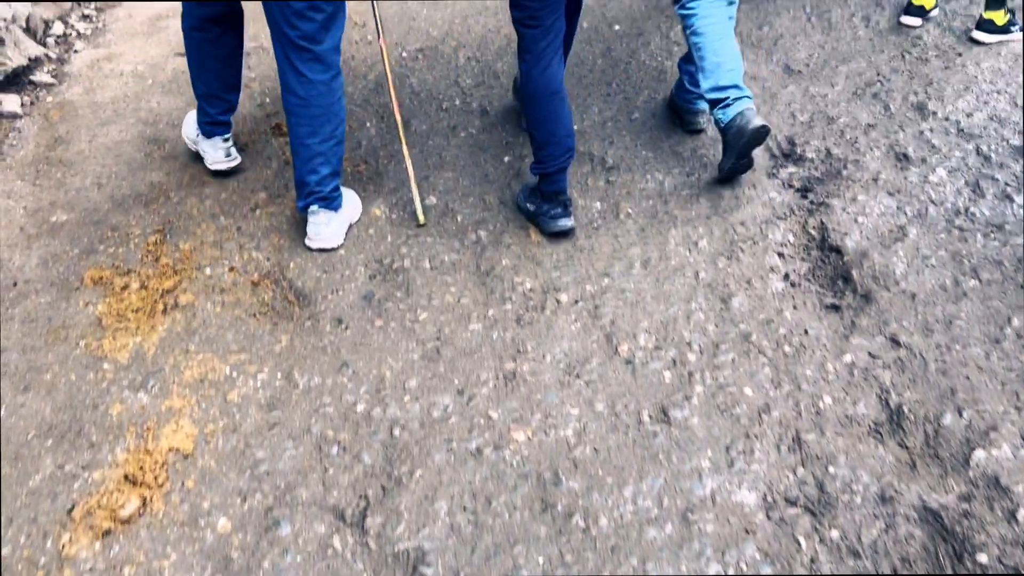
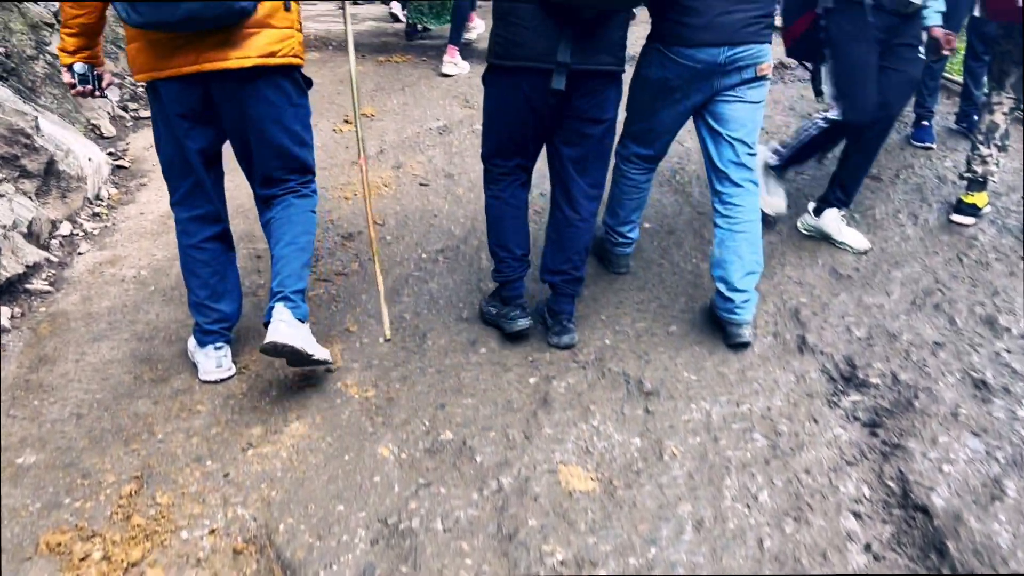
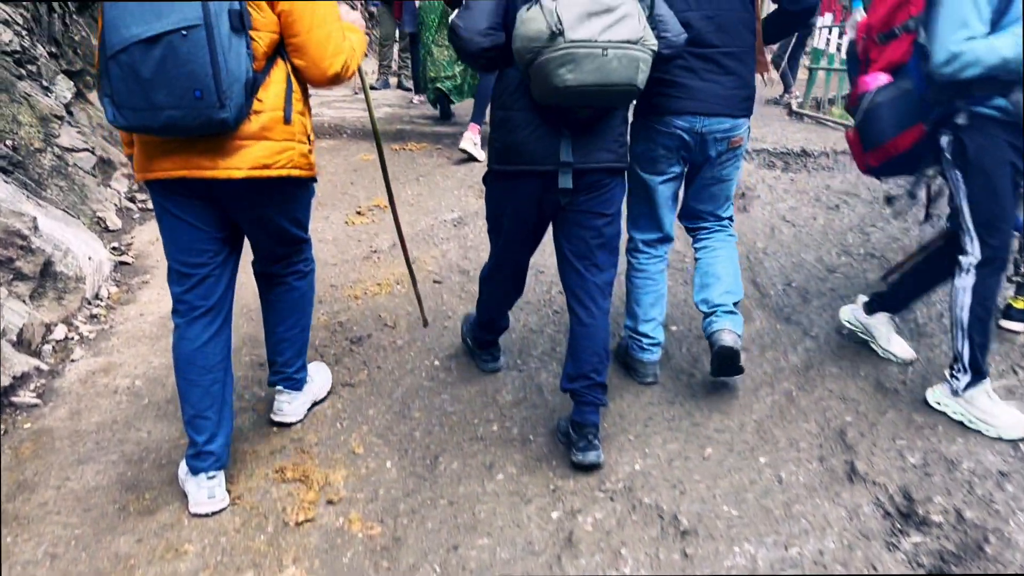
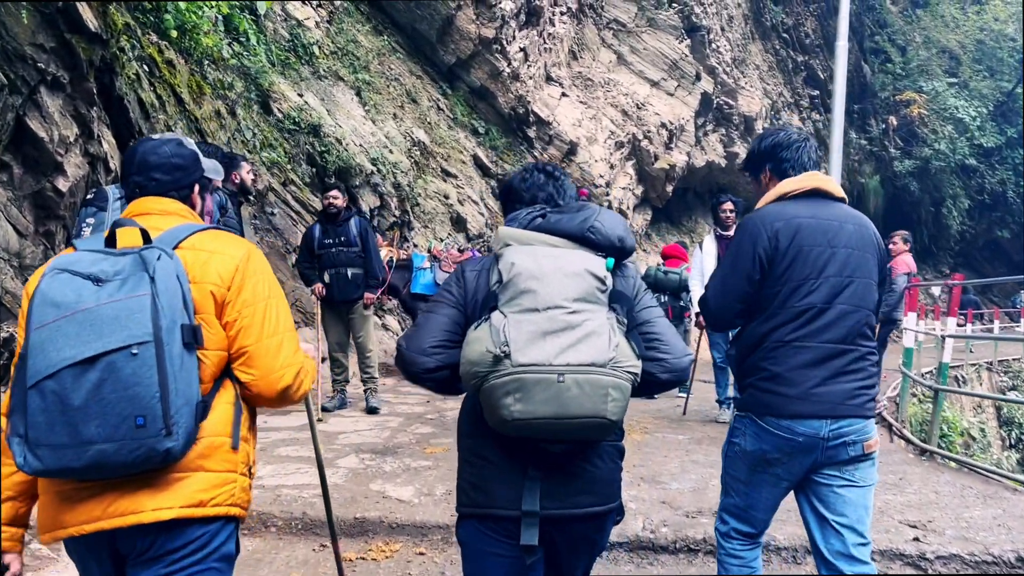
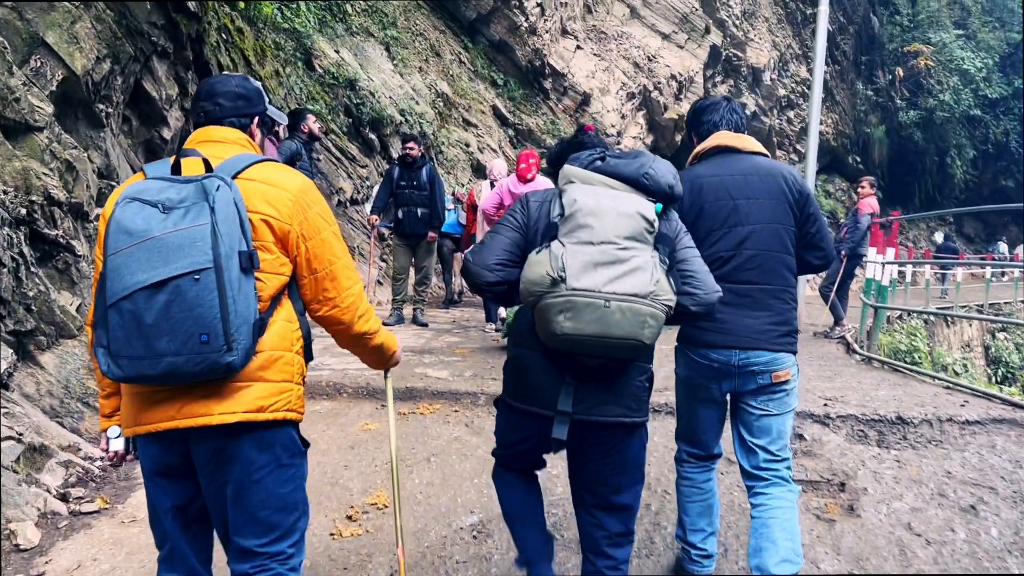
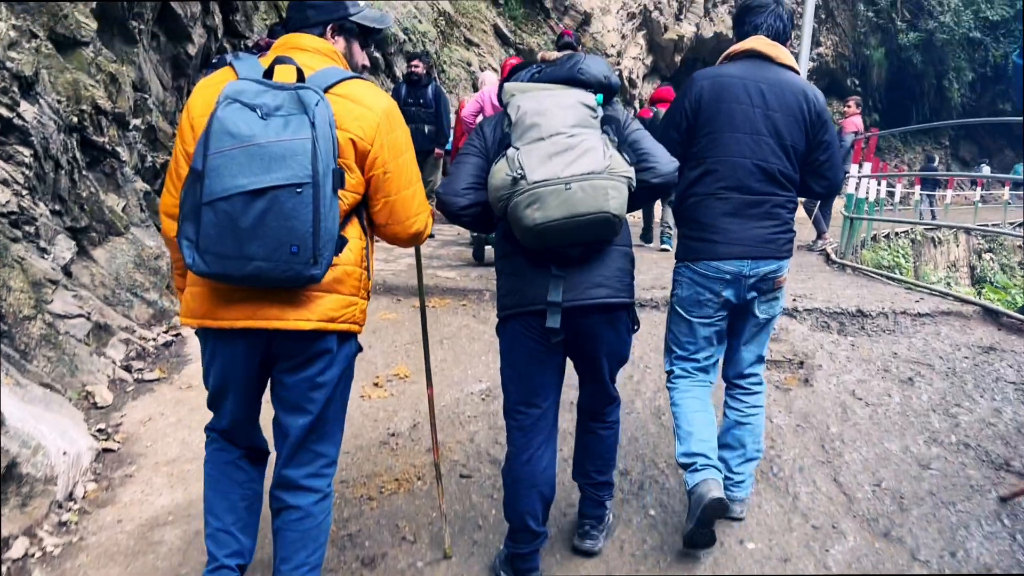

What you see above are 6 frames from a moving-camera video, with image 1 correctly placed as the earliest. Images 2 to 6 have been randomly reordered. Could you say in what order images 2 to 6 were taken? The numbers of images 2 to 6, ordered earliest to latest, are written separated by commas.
2, 3, 6, 5, 4
